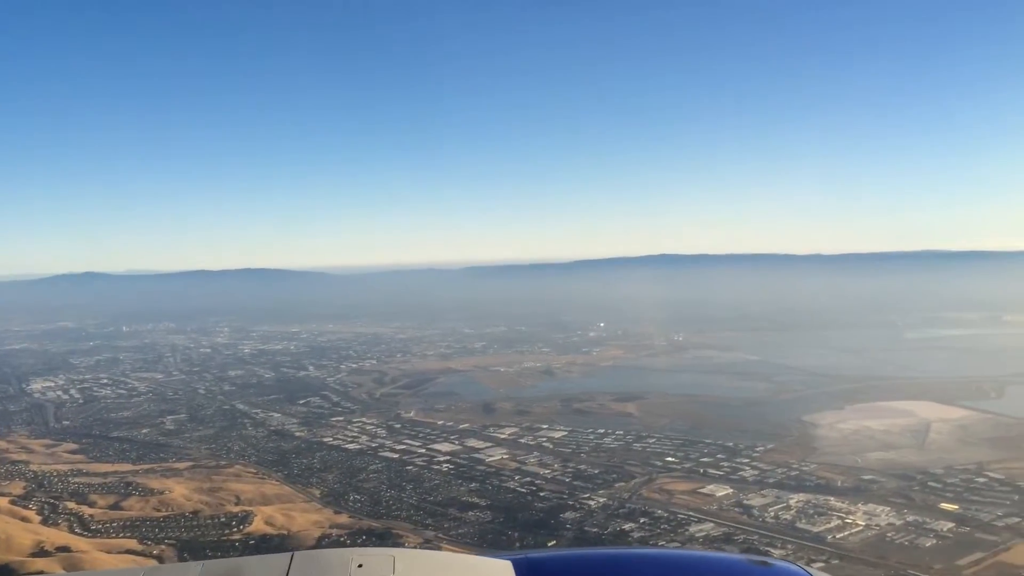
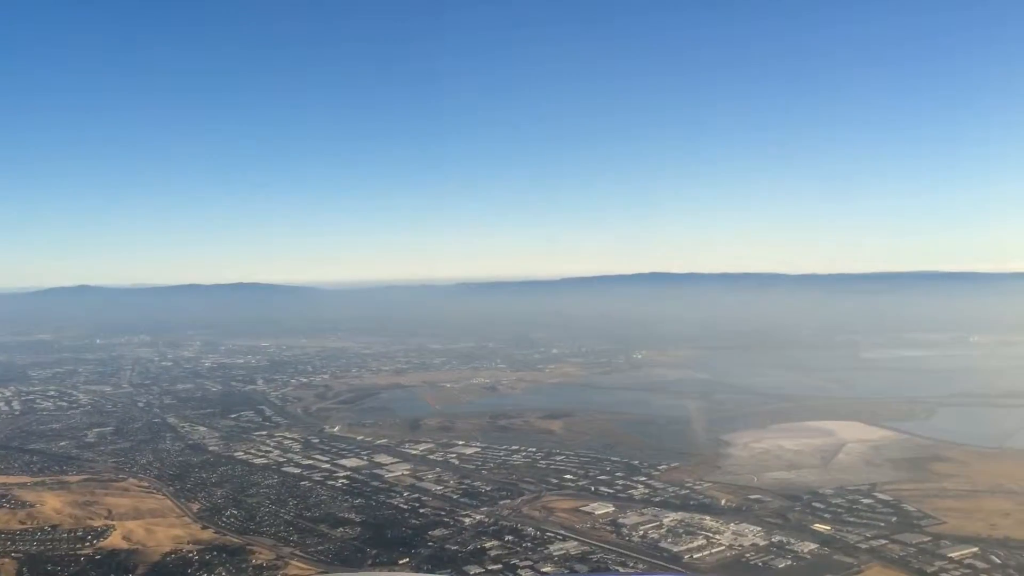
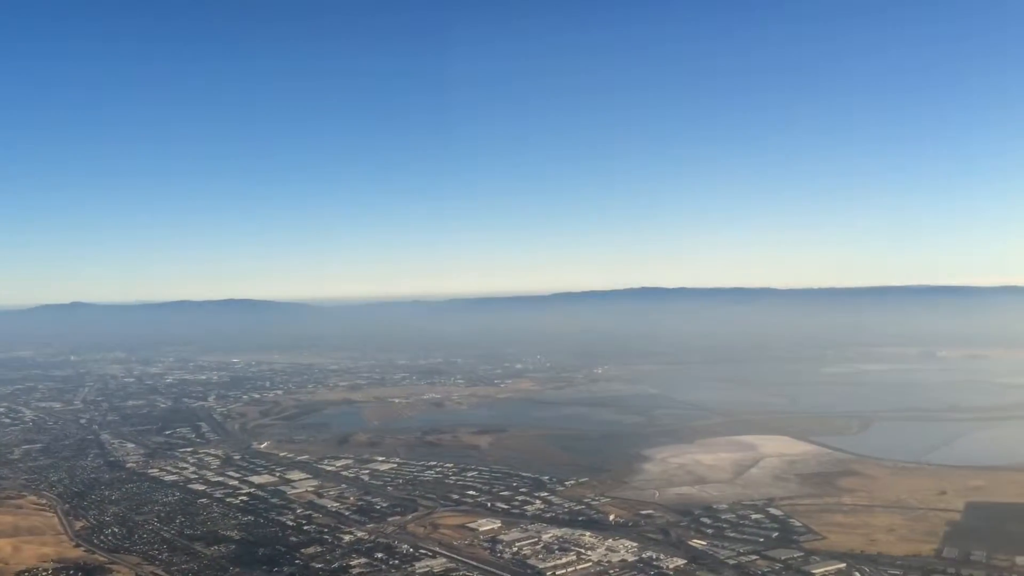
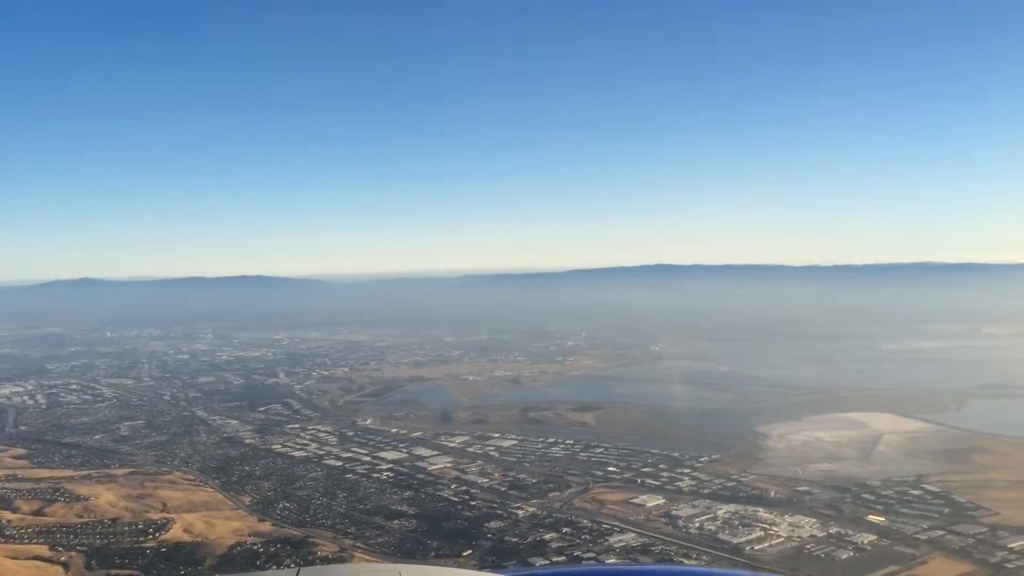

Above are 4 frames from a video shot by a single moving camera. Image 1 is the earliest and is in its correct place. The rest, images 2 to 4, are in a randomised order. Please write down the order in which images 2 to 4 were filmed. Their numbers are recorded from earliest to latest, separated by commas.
4, 2, 3
